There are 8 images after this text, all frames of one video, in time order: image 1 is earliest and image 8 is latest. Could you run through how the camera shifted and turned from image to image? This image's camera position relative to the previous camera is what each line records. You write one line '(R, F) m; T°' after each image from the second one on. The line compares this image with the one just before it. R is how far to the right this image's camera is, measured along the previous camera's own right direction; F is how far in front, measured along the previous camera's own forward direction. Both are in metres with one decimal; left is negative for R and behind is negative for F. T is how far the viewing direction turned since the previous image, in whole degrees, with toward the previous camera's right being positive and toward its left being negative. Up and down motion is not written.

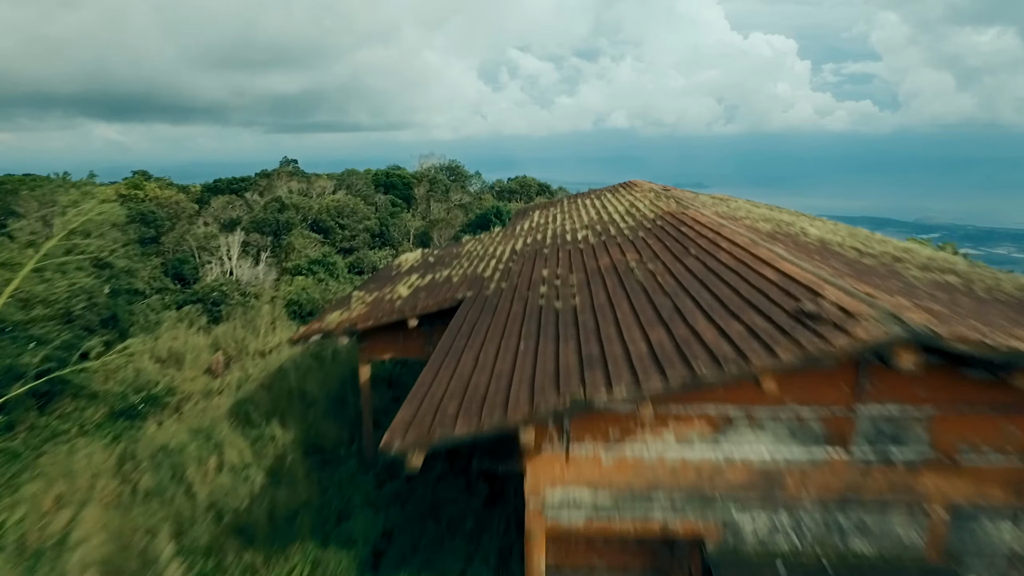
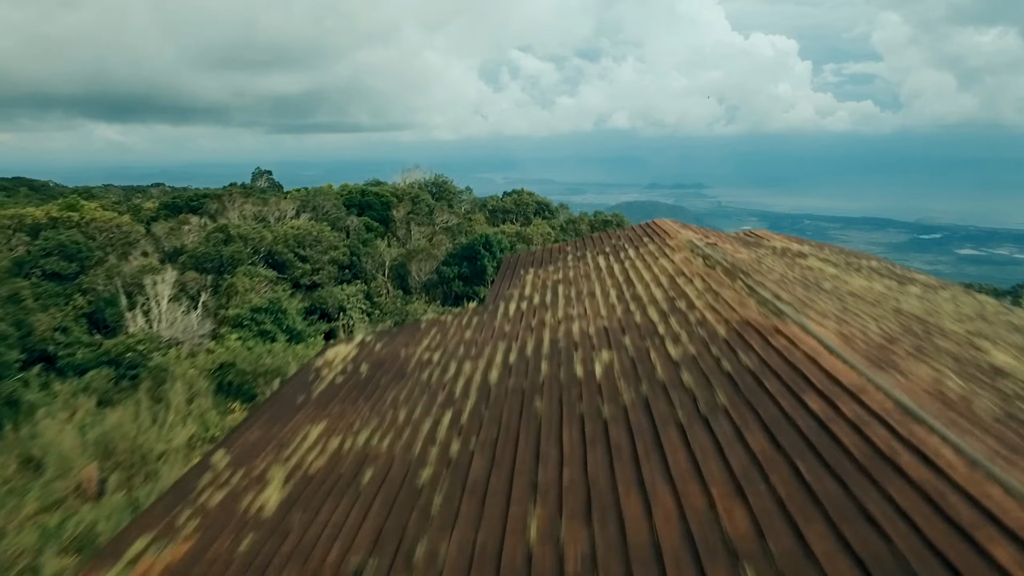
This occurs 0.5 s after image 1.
(+0.1, +1.1) m; 0°
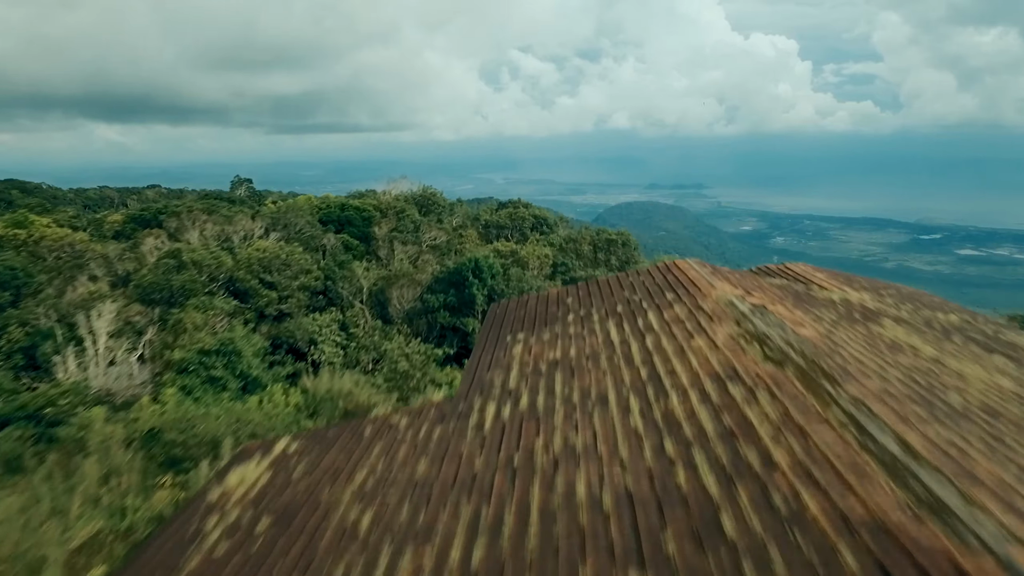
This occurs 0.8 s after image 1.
(+0.1, +0.7) m; 0°
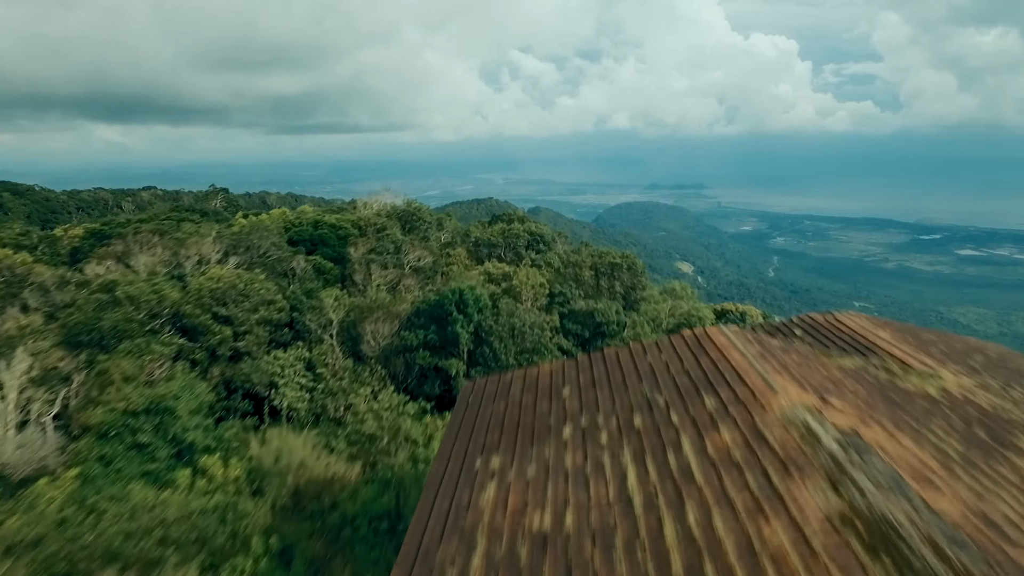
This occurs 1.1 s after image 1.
(+0.1, +0.7) m; 0°
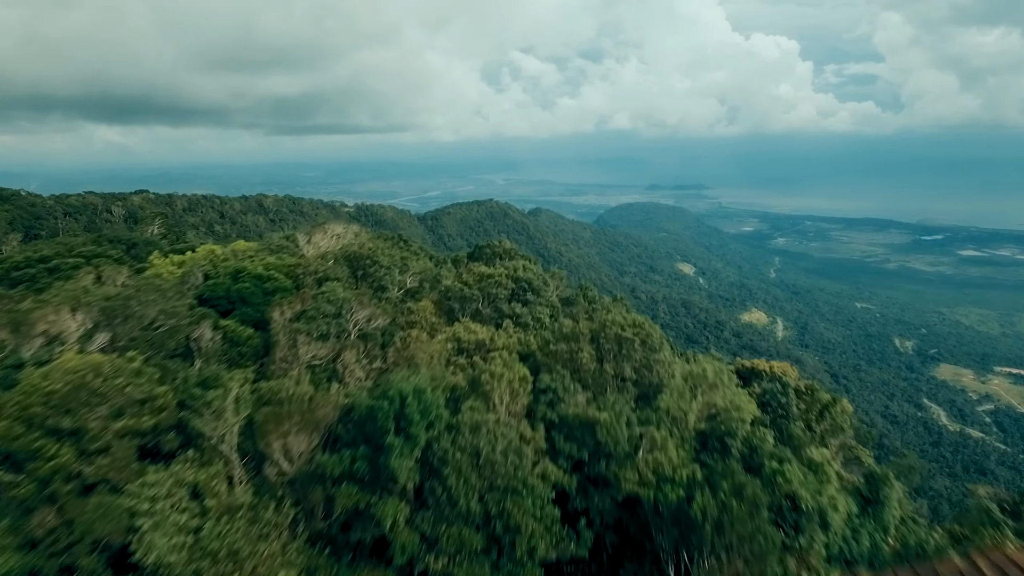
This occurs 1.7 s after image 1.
(+0.2, +1.3) m; 0°
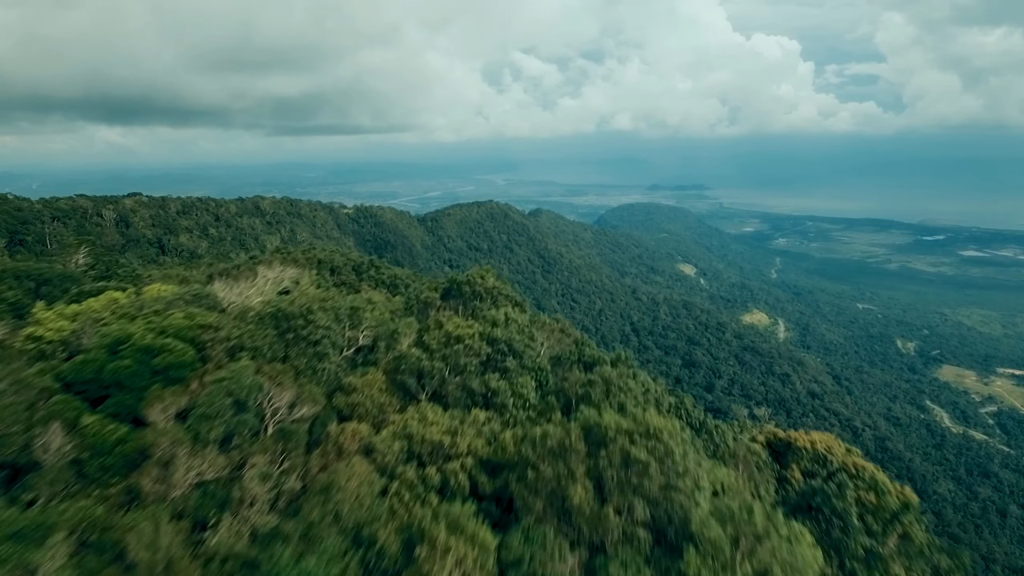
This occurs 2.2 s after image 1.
(+0.2, +1.2) m; 0°
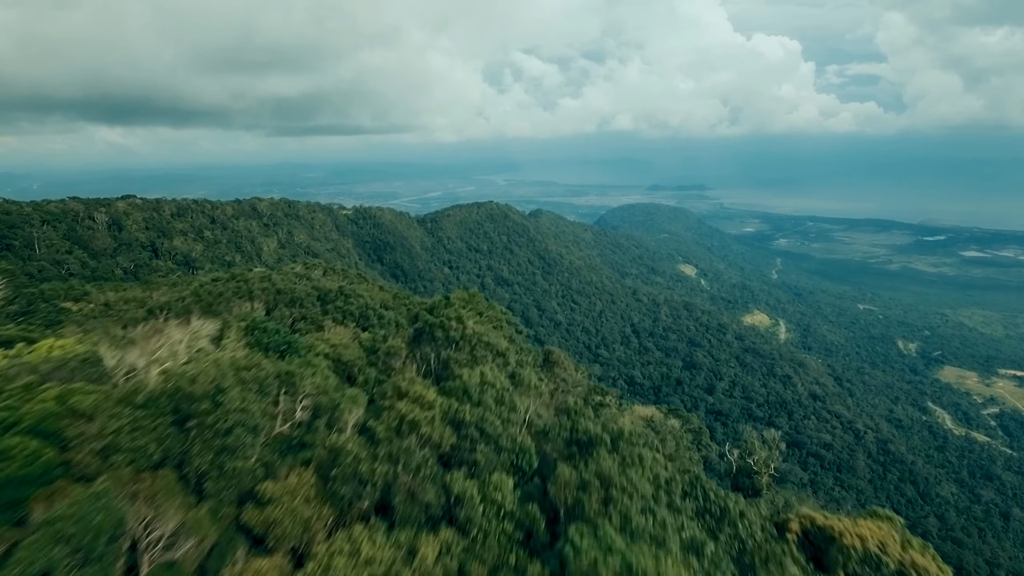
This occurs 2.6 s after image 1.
(+0.2, +0.9) m; 0°
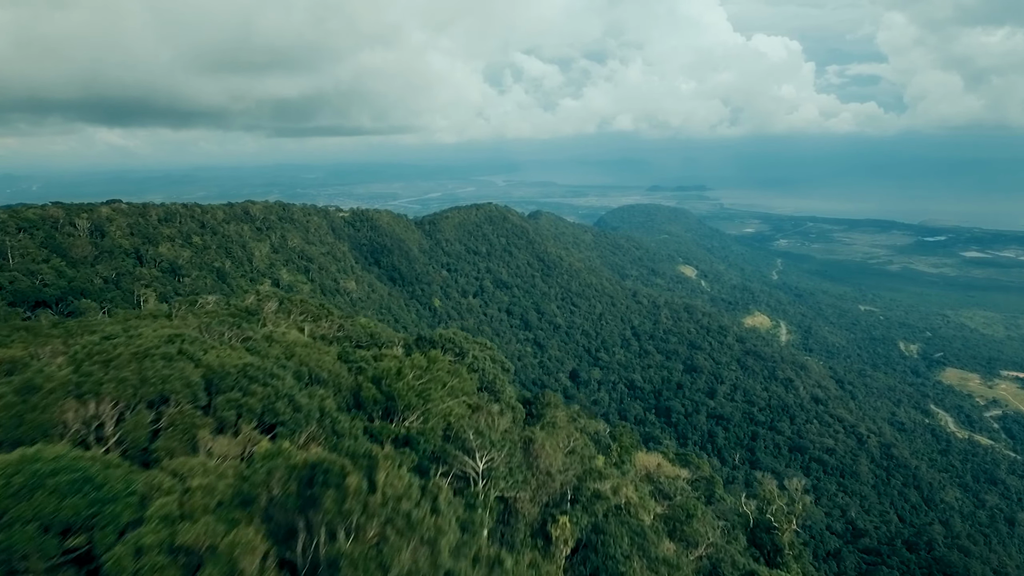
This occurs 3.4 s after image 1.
(+0.4, +1.8) m; 0°
